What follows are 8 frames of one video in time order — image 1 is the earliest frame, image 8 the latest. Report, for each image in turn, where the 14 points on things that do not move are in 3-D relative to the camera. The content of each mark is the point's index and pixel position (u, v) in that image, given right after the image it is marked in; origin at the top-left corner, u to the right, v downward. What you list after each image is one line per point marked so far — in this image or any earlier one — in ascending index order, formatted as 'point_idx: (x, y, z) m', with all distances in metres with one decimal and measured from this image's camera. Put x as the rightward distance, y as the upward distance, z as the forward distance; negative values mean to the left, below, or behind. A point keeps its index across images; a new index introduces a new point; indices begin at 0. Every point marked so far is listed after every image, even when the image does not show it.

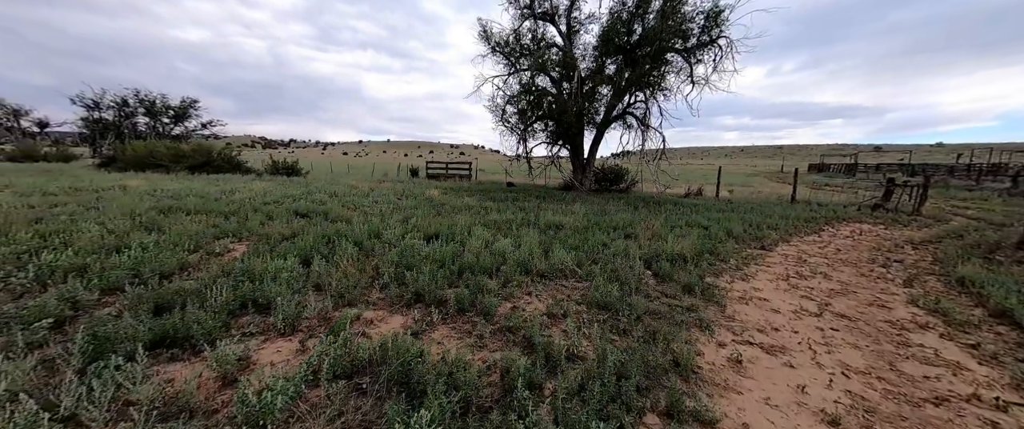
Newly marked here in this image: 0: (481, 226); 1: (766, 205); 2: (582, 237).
0: (-0.7, -0.3, +7.9) m
1: (+11.0, +0.4, +15.0) m
2: (+1.6, -0.5, +7.6) m
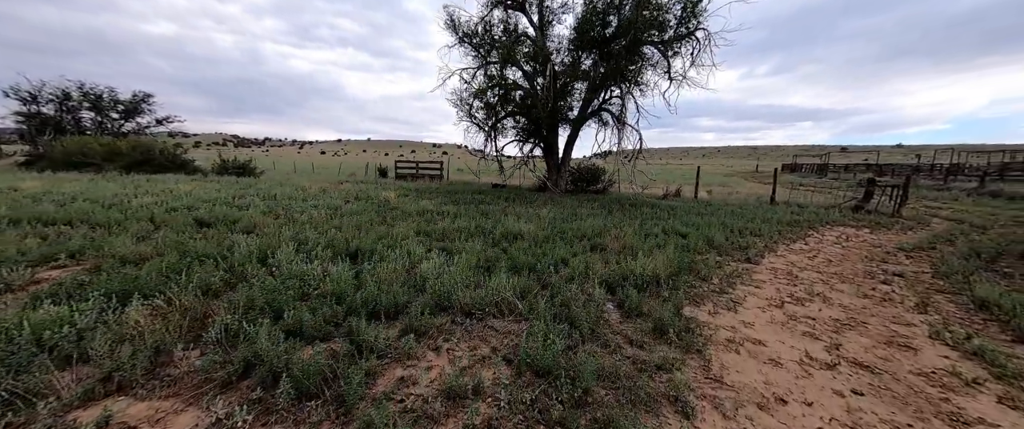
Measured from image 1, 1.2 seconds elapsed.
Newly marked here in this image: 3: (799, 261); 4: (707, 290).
0: (-1.7, -0.5, +6.5) m
1: (+9.6, +0.3, +14.2) m
2: (+0.5, -0.7, +6.4) m
3: (+6.0, -1.0, +7.3) m
4: (+2.8, -1.1, +5.0) m
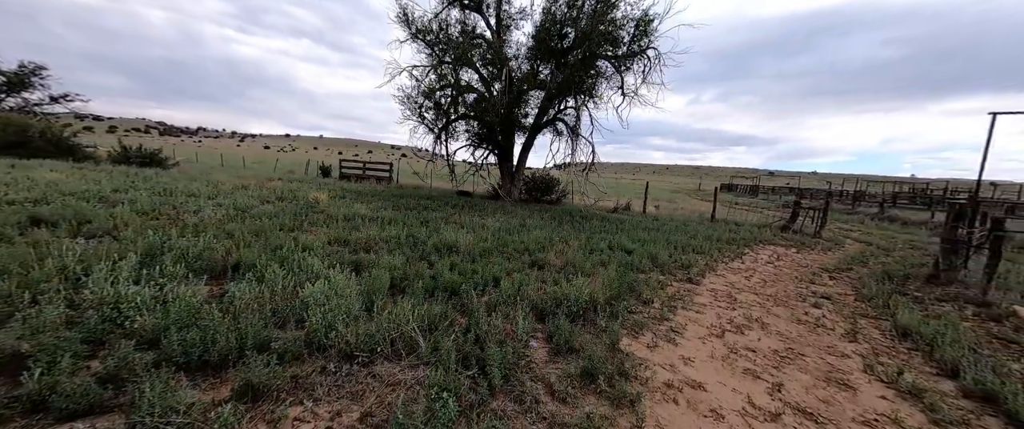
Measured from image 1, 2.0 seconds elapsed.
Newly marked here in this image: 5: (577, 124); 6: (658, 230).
0: (-2.9, -0.6, +5.5) m
1: (+7.4, -0.4, +14.6) m
2: (-0.7, -0.8, +5.6) m
3: (+4.7, -1.4, +7.2) m
4: (+1.8, -1.4, +4.6) m
5: (+3.3, +4.5, +17.2) m
6: (+5.0, -0.5, +11.8) m
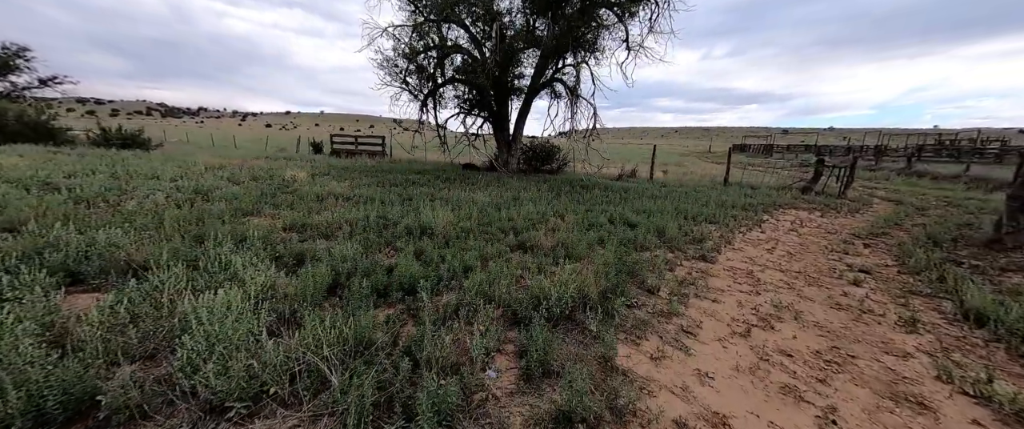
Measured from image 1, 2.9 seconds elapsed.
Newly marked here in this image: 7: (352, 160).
0: (-3.2, -0.4, +4.6) m
1: (+7.3, +1.0, +13.4) m
2: (-1.0, -0.5, +4.7) m
3: (+4.4, -0.7, +6.2) m
4: (+1.5, -1.0, +3.6) m
5: (+3.0, +5.9, +15.7) m
6: (+4.8, +0.5, +10.7) m
7: (-9.1, +3.1, +19.7) m
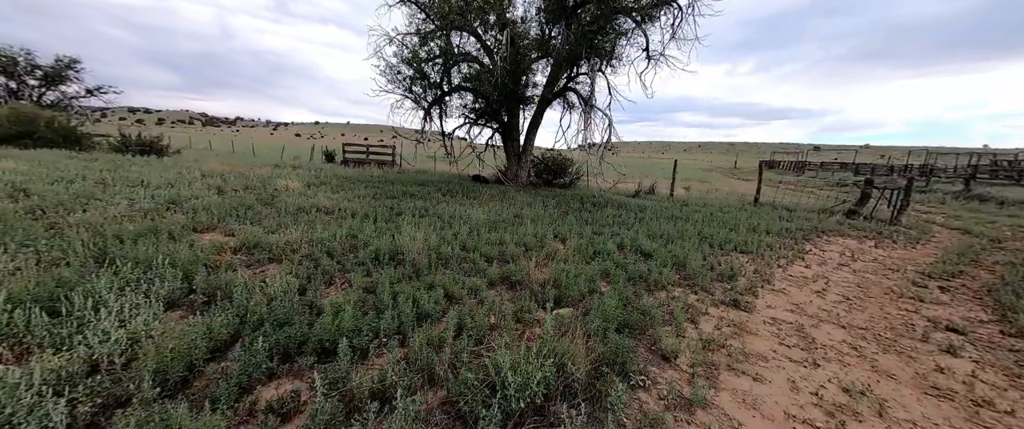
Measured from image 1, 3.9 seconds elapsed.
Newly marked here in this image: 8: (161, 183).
0: (-3.5, -0.6, +3.8) m
1: (+7.5, +0.2, +12.0) m
2: (-1.2, -0.8, +3.7) m
3: (+4.2, -1.2, +4.9) m
4: (+1.1, -1.4, +2.5) m
5: (+3.4, +5.1, +14.7) m
6: (+4.8, -0.1, +9.5) m
7: (-8.5, +2.5, +19.2) m
8: (-10.1, +1.0, +10.1) m
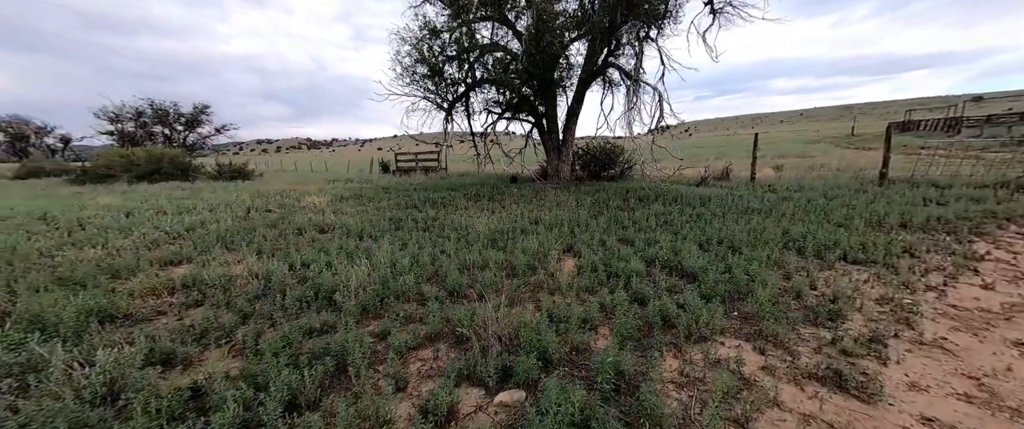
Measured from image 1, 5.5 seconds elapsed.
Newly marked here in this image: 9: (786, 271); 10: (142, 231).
0: (-4.1, -1.1, +3.1) m
1: (+8.3, +0.6, +8.9) m
2: (-1.9, -1.1, +2.6) m
3: (+3.7, -1.2, +2.6) m
4: (+0.2, -1.5, +0.9) m
5: (+4.6, +5.3, +12.3) m
6: (+5.2, 0.0, +6.9) m
7: (-6.0, +2.0, +19.3) m
8: (-9.4, +0.2, +10.6) m
9: (+3.6, -0.7, +4.5) m
10: (-8.0, -0.4, +7.3) m
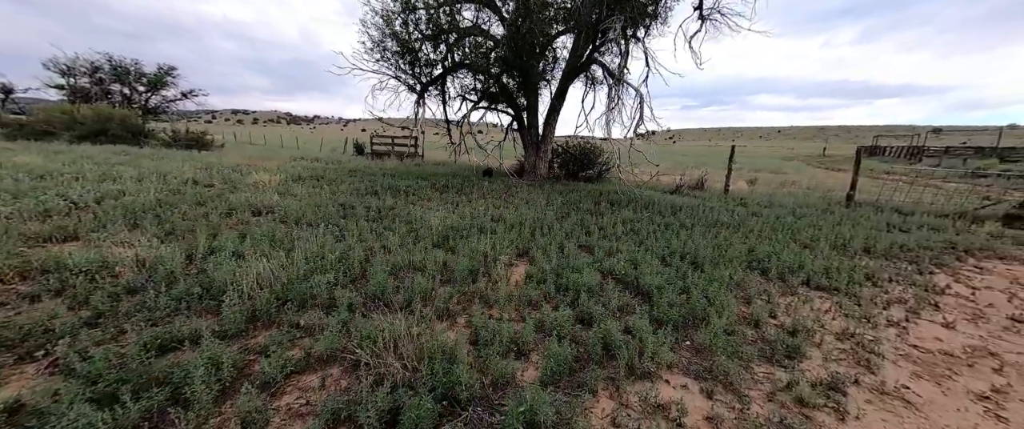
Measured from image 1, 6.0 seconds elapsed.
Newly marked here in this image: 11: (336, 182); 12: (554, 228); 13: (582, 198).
0: (-4.8, -0.8, +2.3) m
1: (+7.4, +0.1, +8.8) m
2: (-2.5, -1.0, +2.0) m
3: (+3.0, -1.5, +2.3) m
4: (-0.4, -1.6, +0.4) m
5: (+3.8, +5.2, +11.9) m
6: (+4.4, -0.3, +6.7) m
7: (-7.3, +2.8, +18.3) m
8: (-10.3, +1.0, +9.6) m
9: (+2.9, -0.9, +4.2) m
10: (-8.8, +0.3, +6.3) m
11: (-5.9, +1.1, +11.3) m
12: (+0.8, -0.2, +6.6) m
13: (+2.0, +0.5, +9.9) m
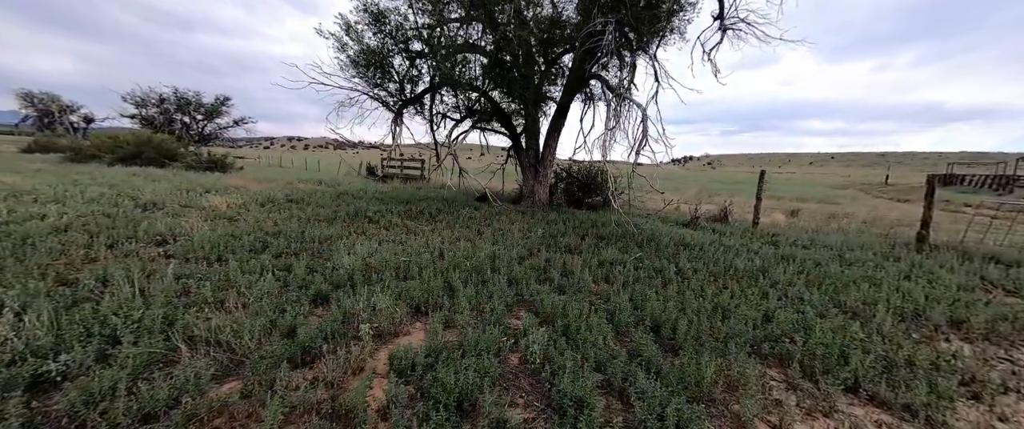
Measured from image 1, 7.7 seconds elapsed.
0: (-6.2, -1.0, +1.3) m
1: (+6.5, -0.8, +6.6) m
2: (-4.0, -1.2, +0.7) m
3: (+1.6, -1.8, +0.5) m
4: (-2.0, -1.7, -1.1) m
5: (+3.5, +4.1, +10.5) m
6: (+3.3, -1.0, +4.8) m
7: (-7.1, +1.5, +17.7) m
8: (-11.0, +0.4, +9.2) m
9: (+1.6, -1.4, +2.4) m
10: (-9.8, -0.1, +5.7) m
11: (-6.4, +0.3, +10.5) m
12: (-0.2, -0.8, +5.1) m
13: (+1.3, -0.4, +8.3) m
